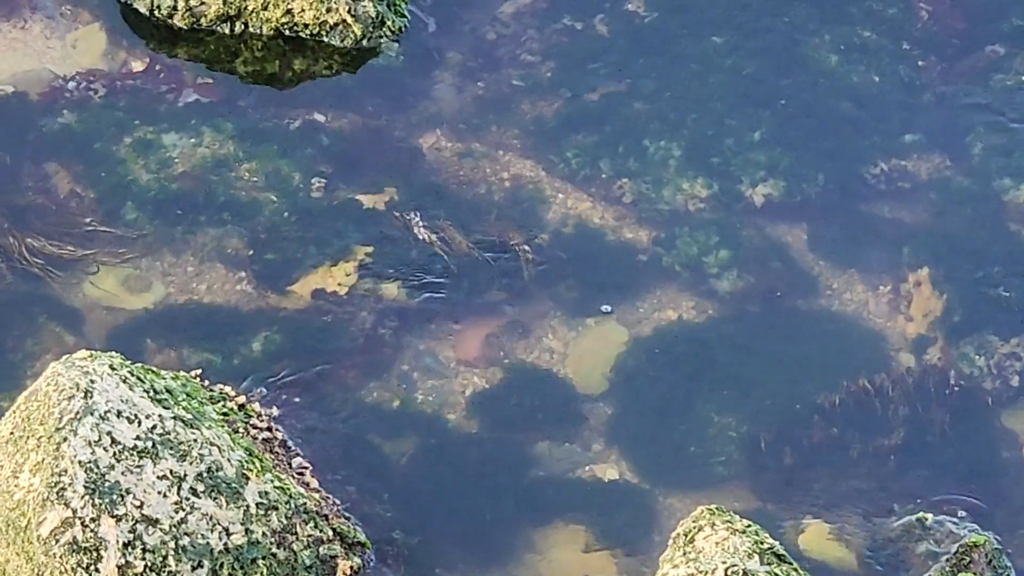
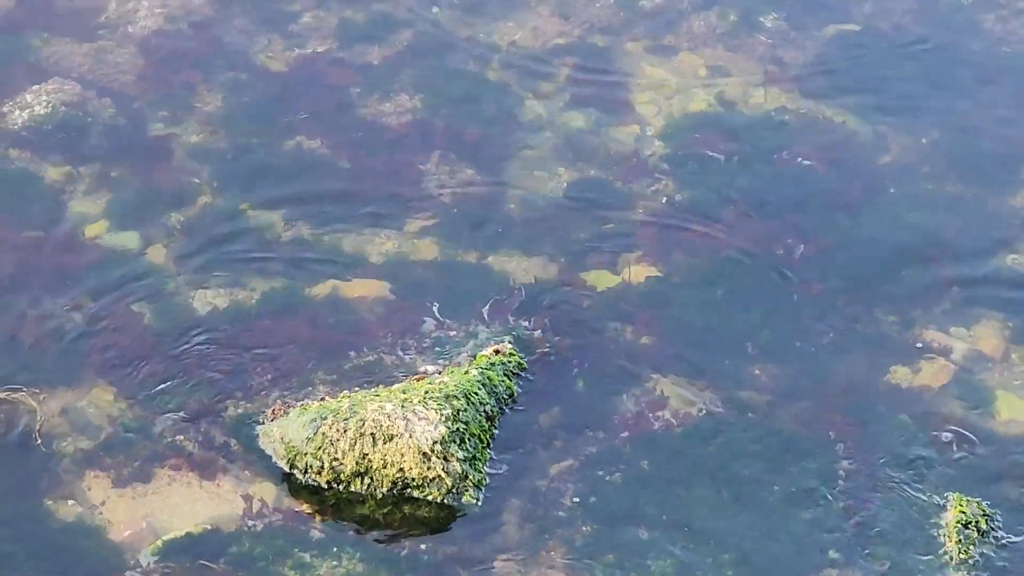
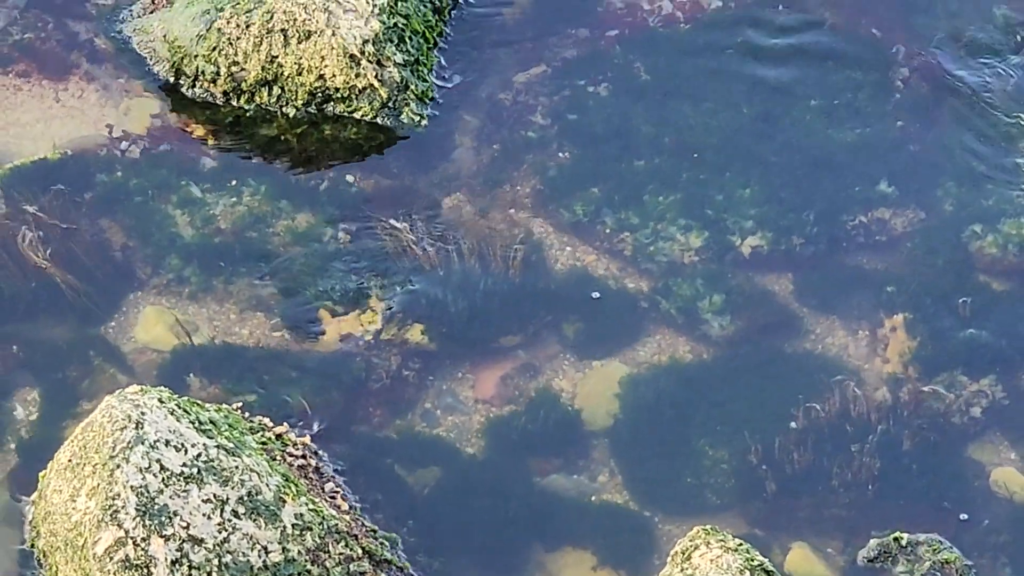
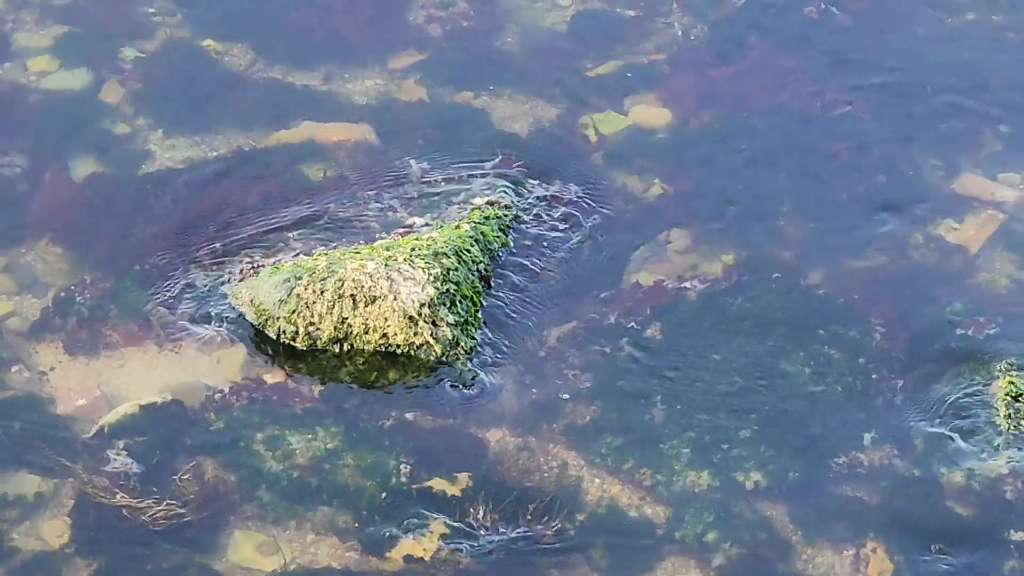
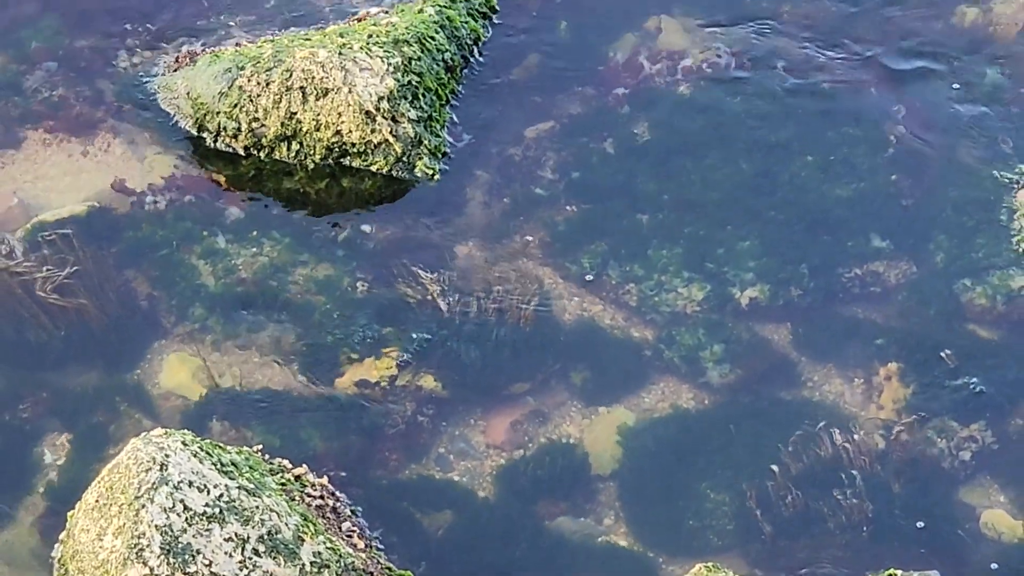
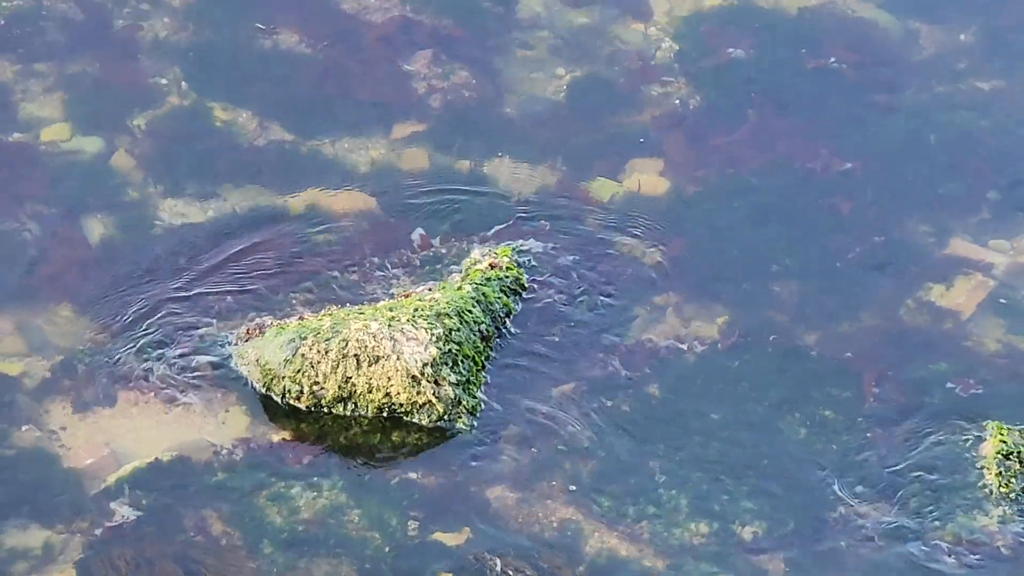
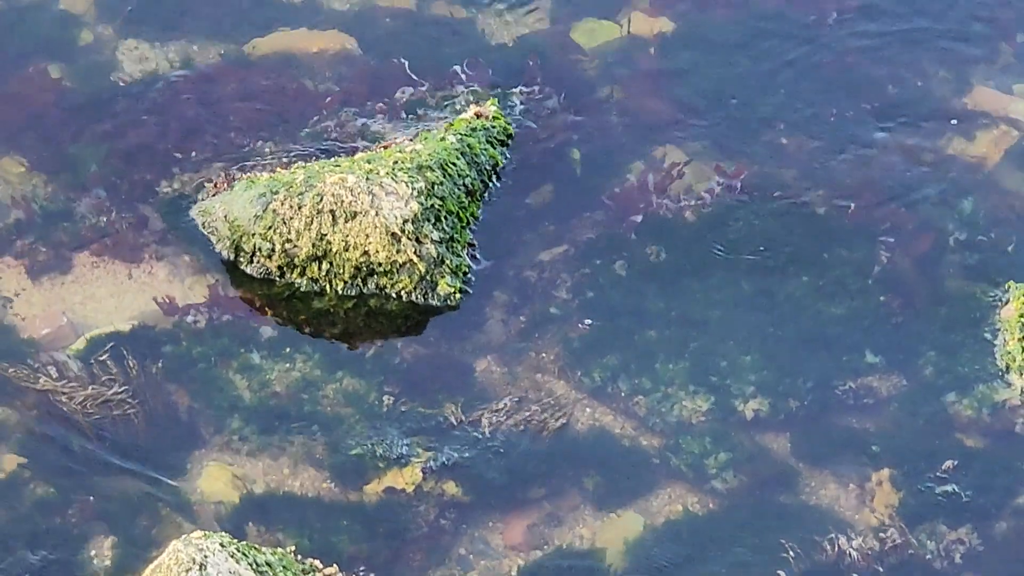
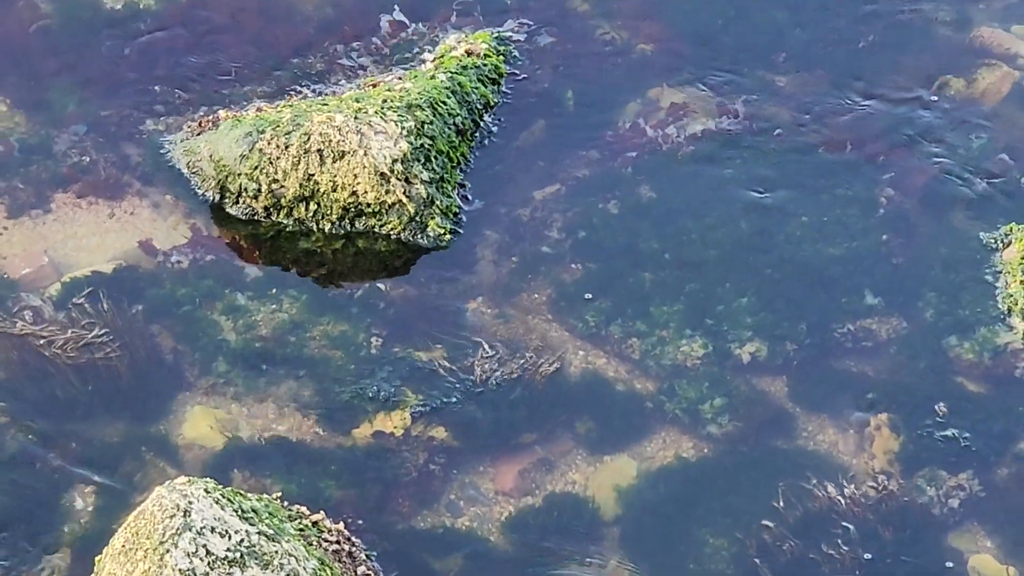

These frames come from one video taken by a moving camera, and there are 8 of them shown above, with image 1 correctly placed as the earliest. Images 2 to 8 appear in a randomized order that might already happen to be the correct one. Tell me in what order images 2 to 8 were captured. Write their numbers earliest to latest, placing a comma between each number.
3, 5, 8, 7, 4, 6, 2
